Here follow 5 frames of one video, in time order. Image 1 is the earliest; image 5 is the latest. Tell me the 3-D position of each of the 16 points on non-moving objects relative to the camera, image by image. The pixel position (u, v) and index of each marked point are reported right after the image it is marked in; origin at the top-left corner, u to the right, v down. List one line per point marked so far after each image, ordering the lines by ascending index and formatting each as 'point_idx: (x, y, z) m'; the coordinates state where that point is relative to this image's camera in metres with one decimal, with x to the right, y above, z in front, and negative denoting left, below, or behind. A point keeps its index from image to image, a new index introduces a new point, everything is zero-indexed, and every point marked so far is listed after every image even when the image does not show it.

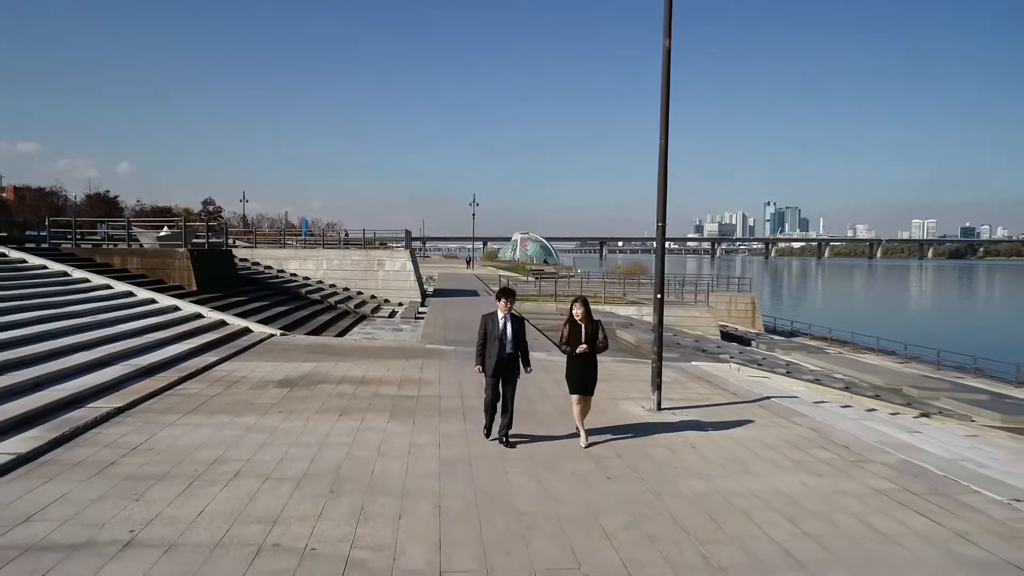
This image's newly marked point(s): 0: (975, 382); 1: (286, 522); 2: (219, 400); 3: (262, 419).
0: (+13.8, -2.8, +17.9) m
1: (-1.6, -1.7, +4.3) m
2: (-3.7, -1.4, +7.6) m
3: (-2.8, -1.5, +6.7) m
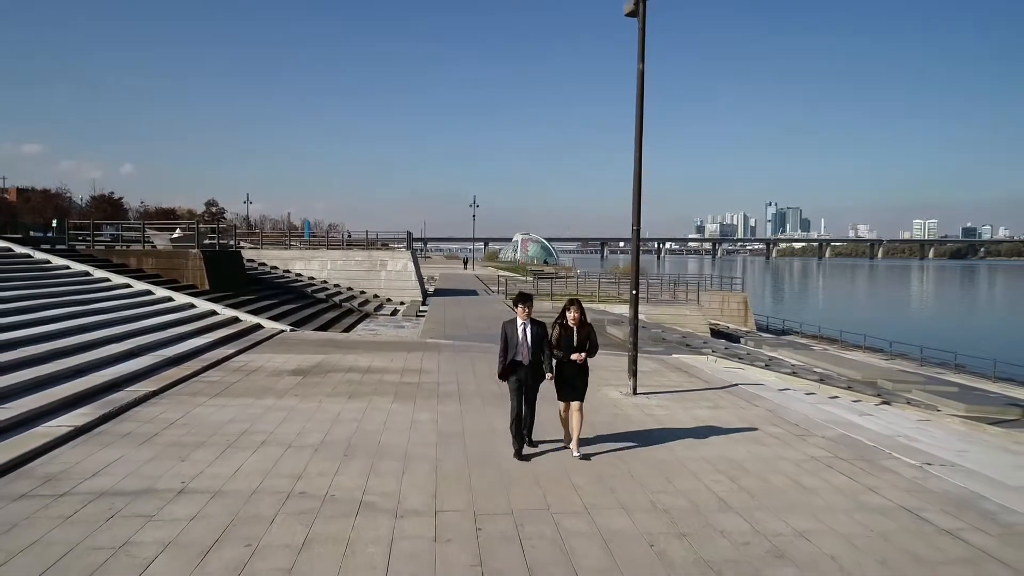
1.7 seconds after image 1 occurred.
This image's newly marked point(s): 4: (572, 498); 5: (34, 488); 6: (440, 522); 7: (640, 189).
0: (+13.7, -2.8, +18.8) m
1: (-1.7, -1.6, +5.2) m
2: (-3.8, -1.4, +8.4) m
3: (-2.9, -1.4, +7.6) m
4: (+0.5, -1.7, +4.8) m
5: (-3.8, -1.6, +4.8) m
6: (-0.5, -1.7, +4.4) m
7: (+1.7, +1.3, +8.2) m
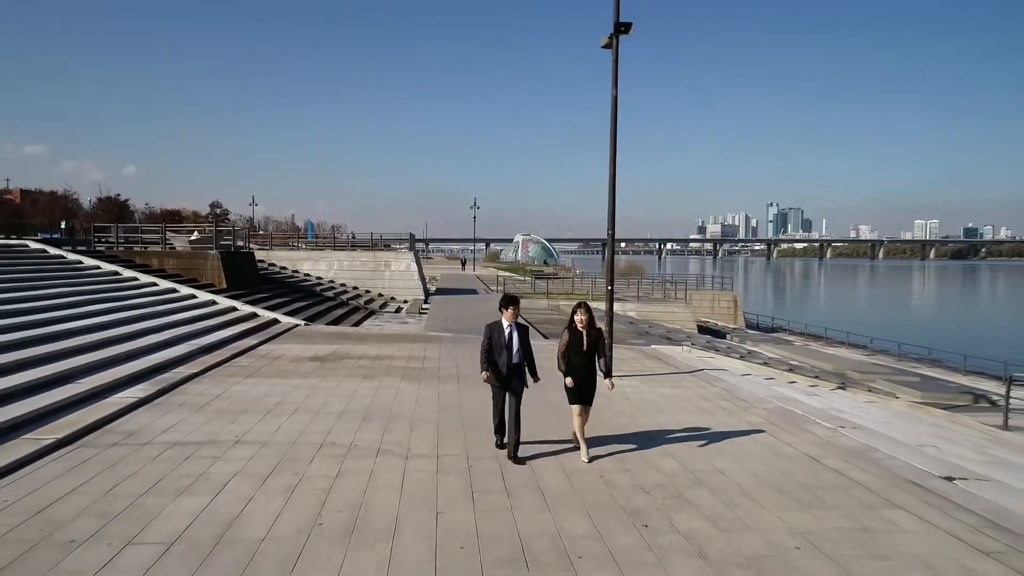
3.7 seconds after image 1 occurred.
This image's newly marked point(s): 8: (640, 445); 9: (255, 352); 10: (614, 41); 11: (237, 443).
0: (+13.6, -2.7, +20.0) m
1: (-1.9, -1.5, +6.4) m
2: (-3.9, -1.3, +9.7) m
3: (-3.0, -1.4, +8.9) m
4: (+0.3, -1.6, +6.1) m
5: (-3.9, -1.5, +6.1) m
6: (-0.7, -1.6, +5.6) m
7: (+1.6, +1.4, +9.4) m
8: (+1.3, -1.7, +6.3) m
9: (-4.8, -1.2, +11.2) m
10: (+1.6, +3.9, +9.4) m
11: (-2.7, -1.6, +6.0) m
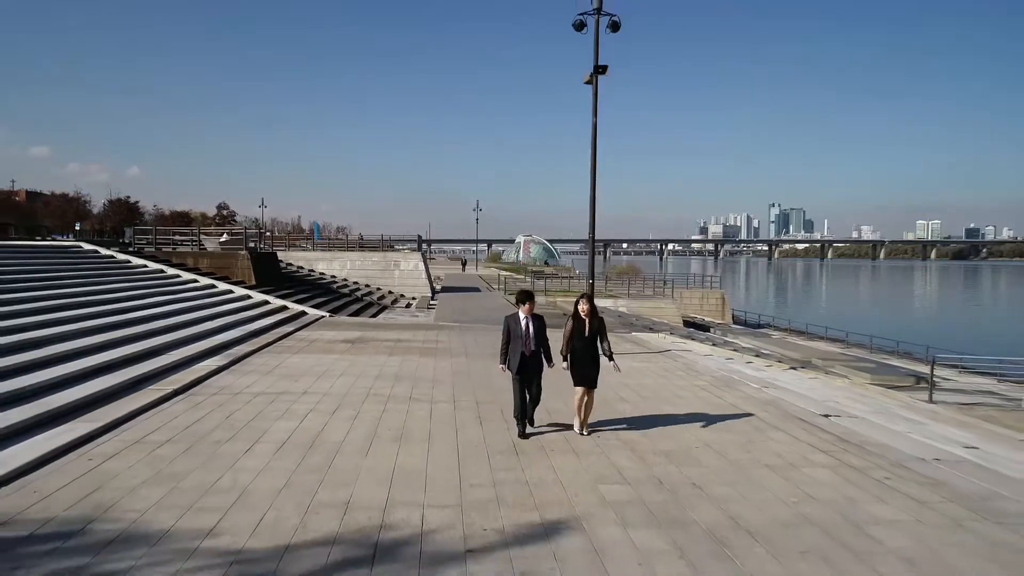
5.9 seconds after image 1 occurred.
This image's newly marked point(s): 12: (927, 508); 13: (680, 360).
0: (+13.6, -2.6, +22.0) m
1: (-1.9, -1.4, +8.5) m
2: (-3.9, -1.2, +11.8) m
3: (-3.1, -1.2, +10.9) m
4: (+0.3, -1.5, +8.1) m
5: (-4.0, -1.4, +8.1) m
6: (-0.7, -1.5, +7.7) m
7: (+1.6, +1.5, +11.5) m
8: (+1.3, -1.5, +8.3) m
9: (-4.8, -1.1, +13.3) m
10: (+1.6, +4.0, +11.5) m
11: (-2.8, -1.4, +8.1) m
12: (+3.3, -1.8, +4.8) m
13: (+3.2, -1.4, +11.6) m
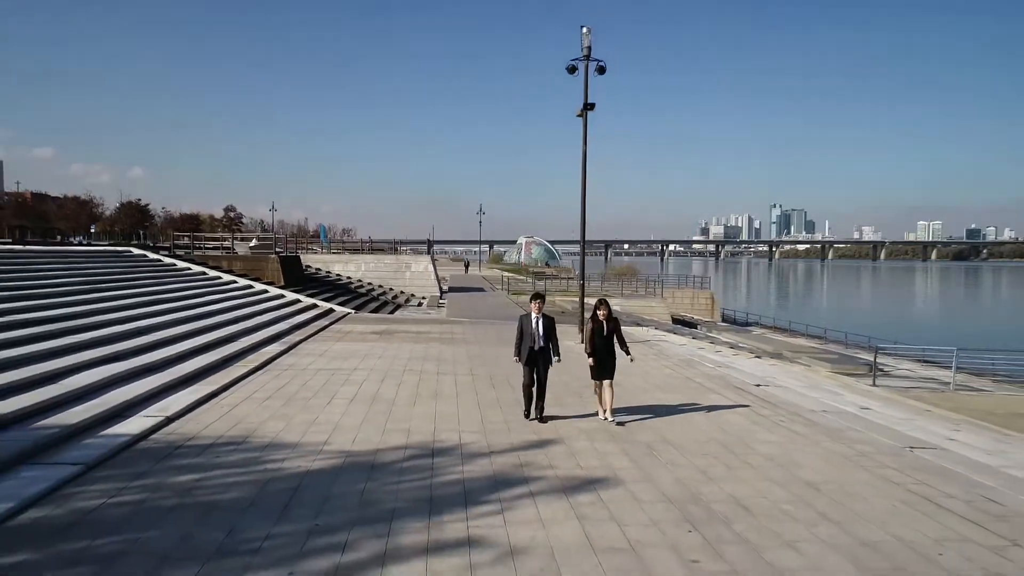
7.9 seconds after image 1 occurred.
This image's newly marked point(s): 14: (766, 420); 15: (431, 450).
0: (+13.8, -2.6, +24.3) m
1: (-1.8, -1.4, +10.8) m
2: (-3.9, -1.2, +14.1) m
3: (-3.0, -1.2, +13.2) m
4: (+0.4, -1.5, +10.4) m
5: (-3.9, -1.4, +10.4) m
6: (-0.6, -1.5, +10.0) m
7: (+1.7, +1.5, +13.8) m
8: (+1.4, -1.5, +10.6) m
9: (-4.7, -1.1, +15.6) m
10: (+1.7, +4.0, +13.7) m
11: (-2.7, -1.4, +10.4) m
12: (+3.4, -1.7, +7.1) m
13: (+3.3, -1.4, +13.8) m
14: (+3.3, -1.7, +7.7) m
15: (-0.9, -1.7, +6.3) m
